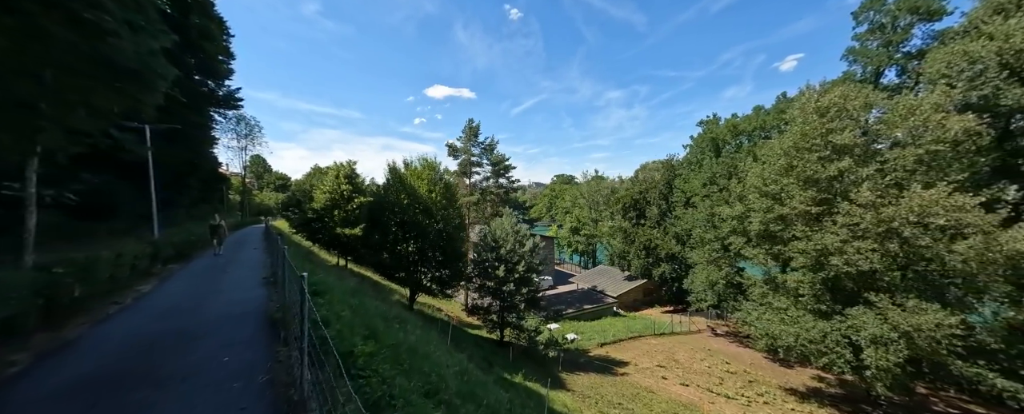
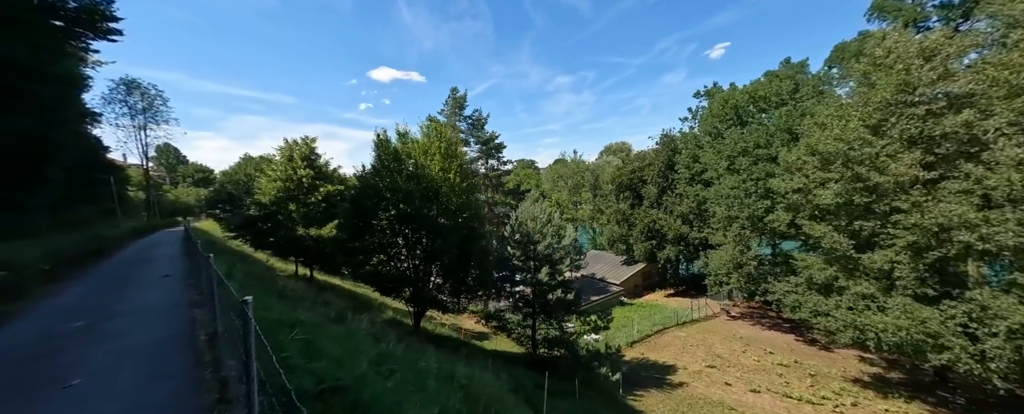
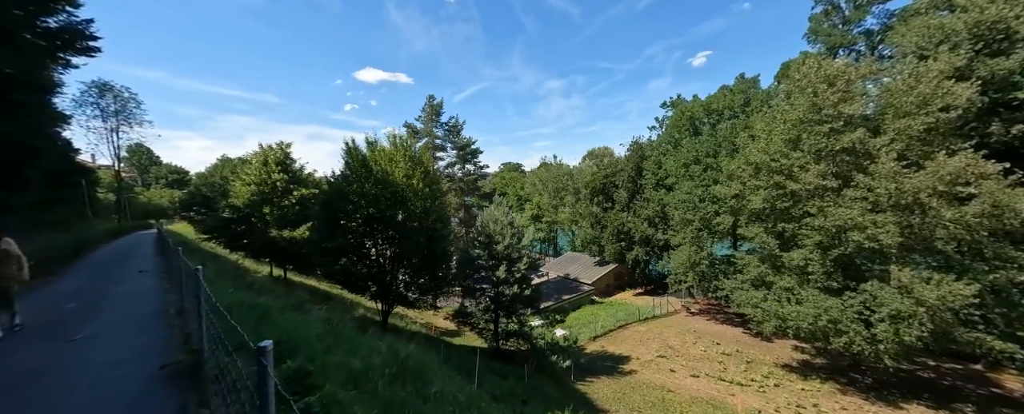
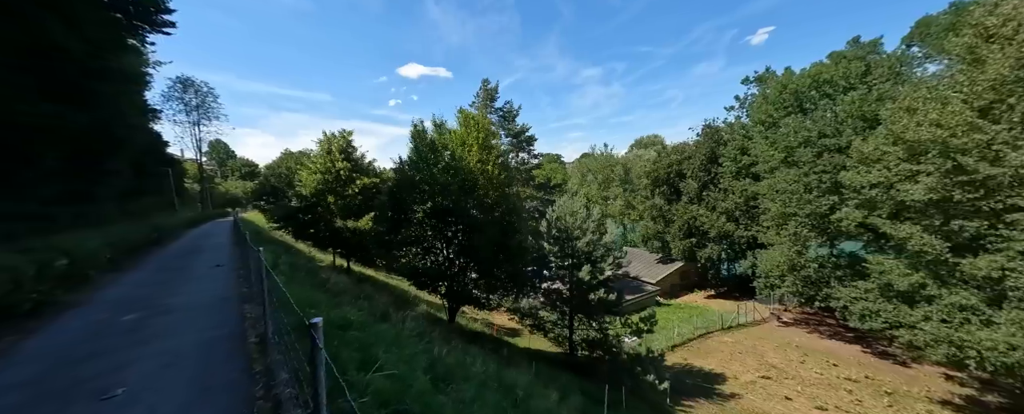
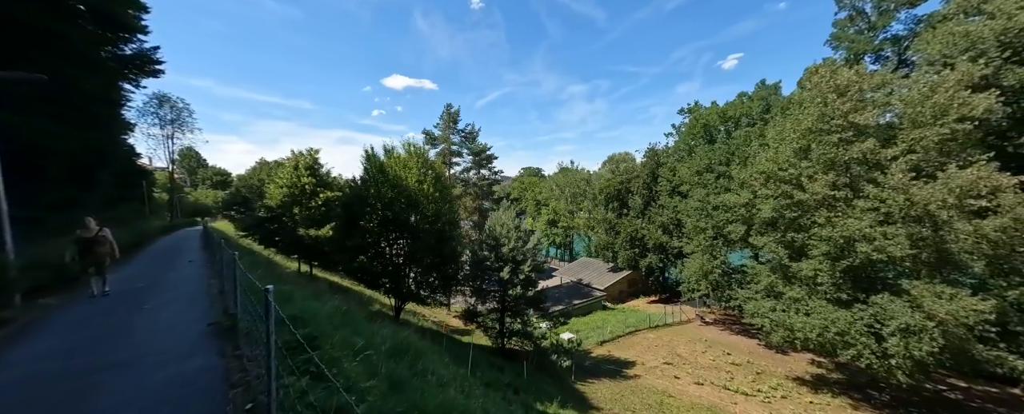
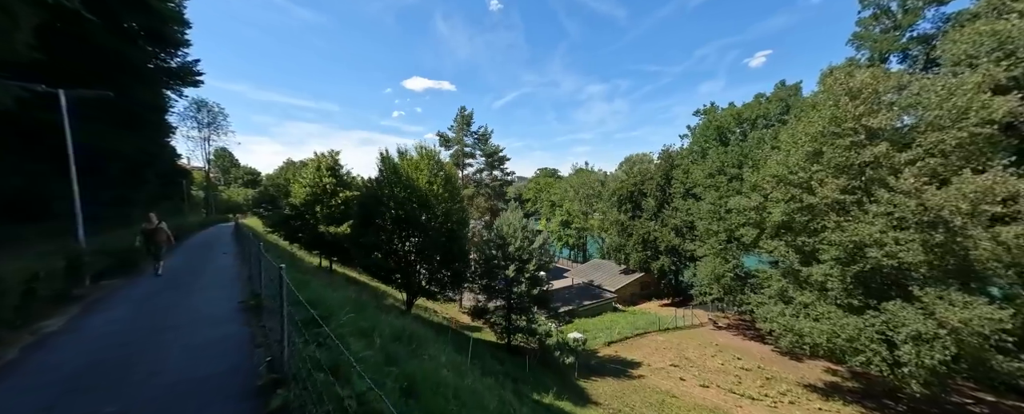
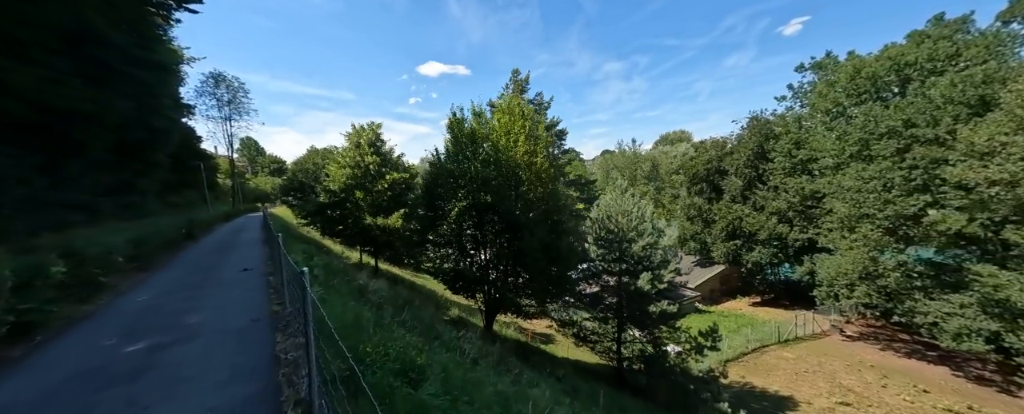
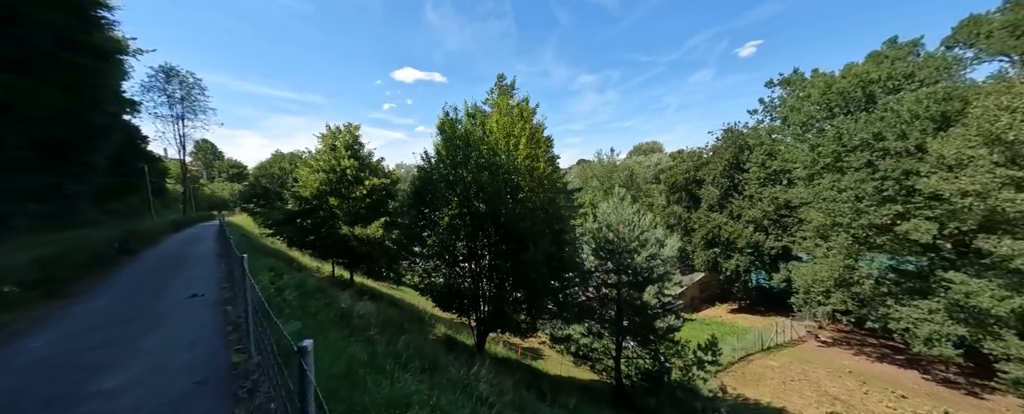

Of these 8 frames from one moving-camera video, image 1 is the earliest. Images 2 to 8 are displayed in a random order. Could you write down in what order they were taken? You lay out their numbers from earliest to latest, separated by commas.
6, 5, 3, 2, 4, 7, 8
